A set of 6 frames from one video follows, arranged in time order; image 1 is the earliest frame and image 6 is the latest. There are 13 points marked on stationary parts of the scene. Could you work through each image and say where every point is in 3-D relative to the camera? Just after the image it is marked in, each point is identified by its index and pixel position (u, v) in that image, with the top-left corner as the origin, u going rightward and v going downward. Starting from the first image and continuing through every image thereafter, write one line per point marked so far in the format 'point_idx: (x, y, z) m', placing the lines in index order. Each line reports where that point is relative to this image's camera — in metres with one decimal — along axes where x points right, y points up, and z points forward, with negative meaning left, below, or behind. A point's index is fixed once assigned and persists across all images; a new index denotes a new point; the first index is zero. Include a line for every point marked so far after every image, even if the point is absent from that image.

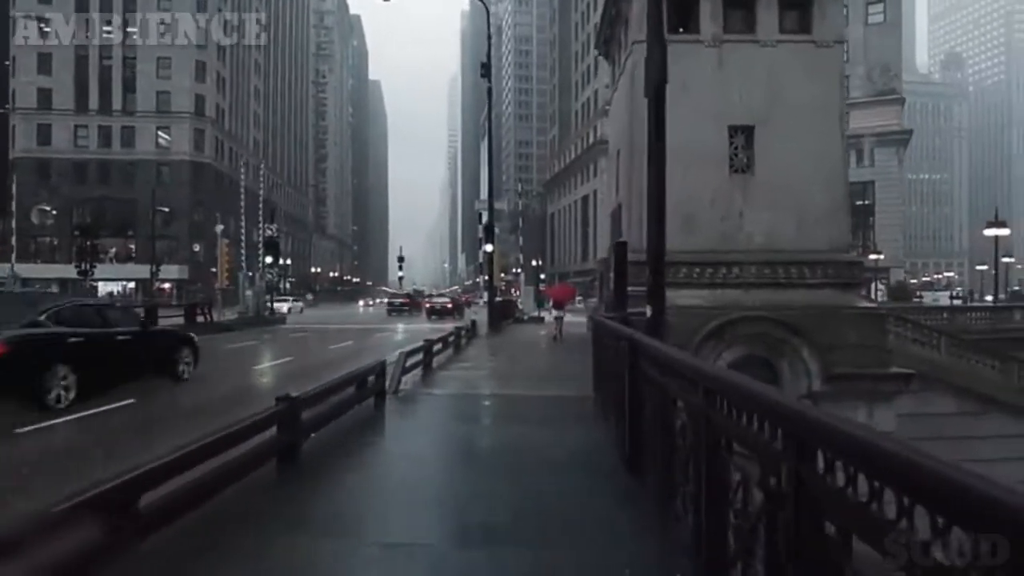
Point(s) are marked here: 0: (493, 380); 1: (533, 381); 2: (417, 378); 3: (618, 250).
0: (-0.4, -2.3, +16.2) m
1: (+0.5, -2.3, +16.1) m
2: (-2.3, -2.3, +16.3) m
3: (+2.3, +0.8, +13.9) m
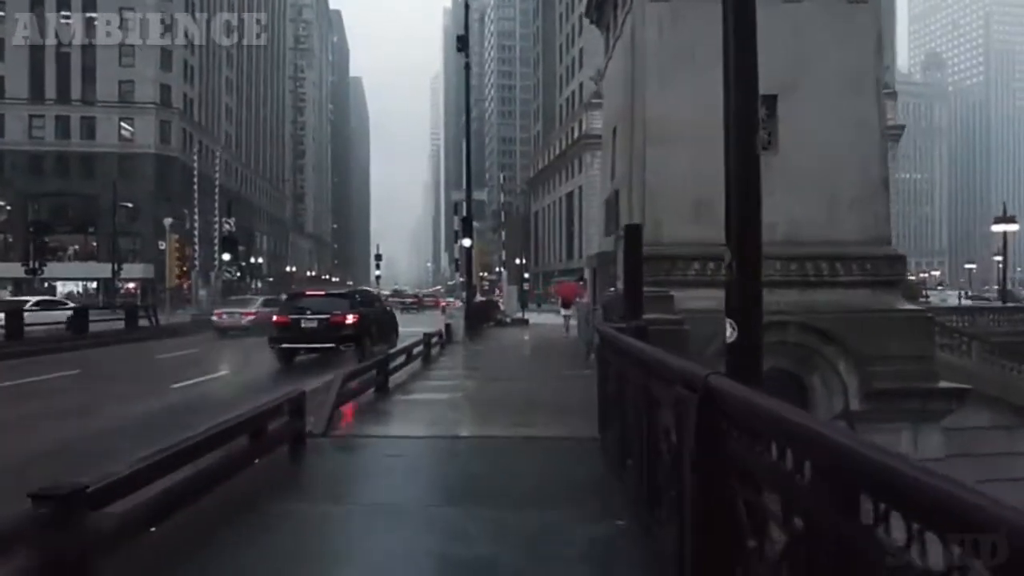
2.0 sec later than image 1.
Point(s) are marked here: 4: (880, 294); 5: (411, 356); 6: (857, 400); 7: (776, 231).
0: (-0.9, -2.3, +12.5) m
1: (+0.1, -2.3, +12.4) m
2: (-2.8, -2.3, +12.6) m
3: (+1.9, +0.8, +10.3) m
4: (+10.5, -0.2, +19.0) m
5: (-2.8, -1.9, +18.3) m
6: (+9.3, -3.0, +17.8) m
7: (+7.6, +1.6, +19.1) m
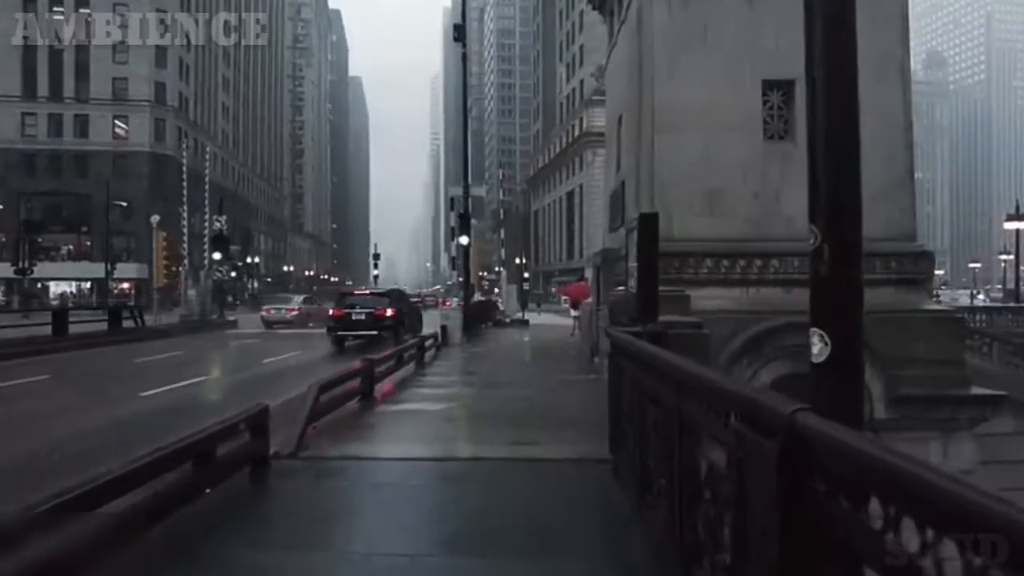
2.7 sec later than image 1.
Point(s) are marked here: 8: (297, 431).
0: (-0.9, -2.3, +11.2) m
1: (+0.1, -2.2, +11.1) m
2: (-2.8, -2.2, +11.3) m
3: (+1.8, +0.8, +9.0) m
4: (+10.5, -0.2, +17.7) m
5: (-2.8, -1.8, +17.0) m
6: (+9.3, -3.0, +16.6) m
7: (+7.6, +1.7, +17.8) m
8: (-3.1, -2.0, +9.4) m
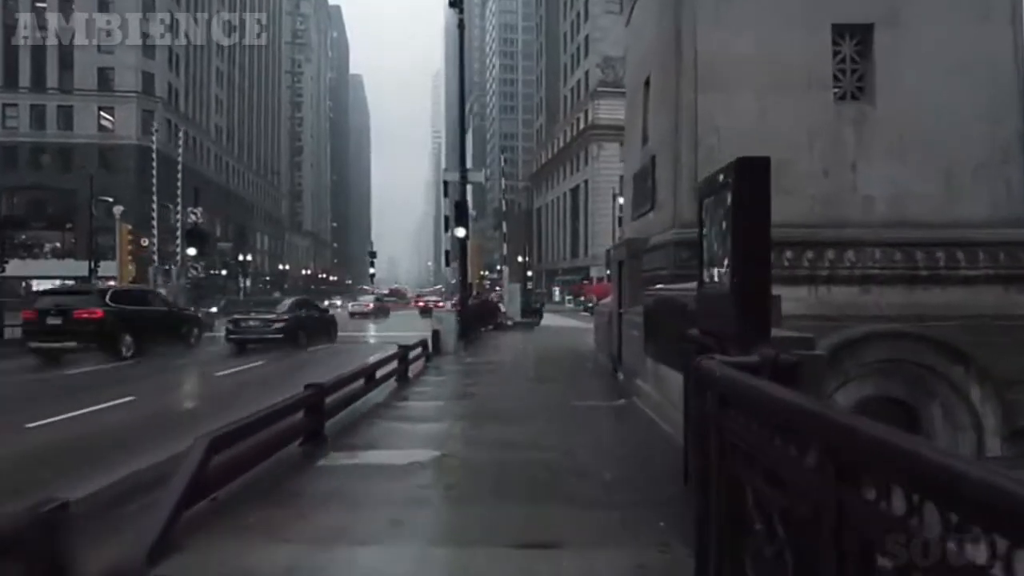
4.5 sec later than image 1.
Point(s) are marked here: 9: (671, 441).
0: (-0.8, -2.2, +7.5) m
1: (+0.1, -2.2, +7.4) m
2: (-2.8, -2.2, +7.6) m
3: (+1.9, +0.8, +5.3) m
4: (+10.6, -0.1, +14.0) m
5: (-2.7, -1.8, +13.3) m
6: (+9.4, -3.0, +12.8) m
7: (+7.7, +1.7, +14.1) m
8: (-3.0, -2.0, +5.7) m
9: (+2.3, -2.2, +9.6) m
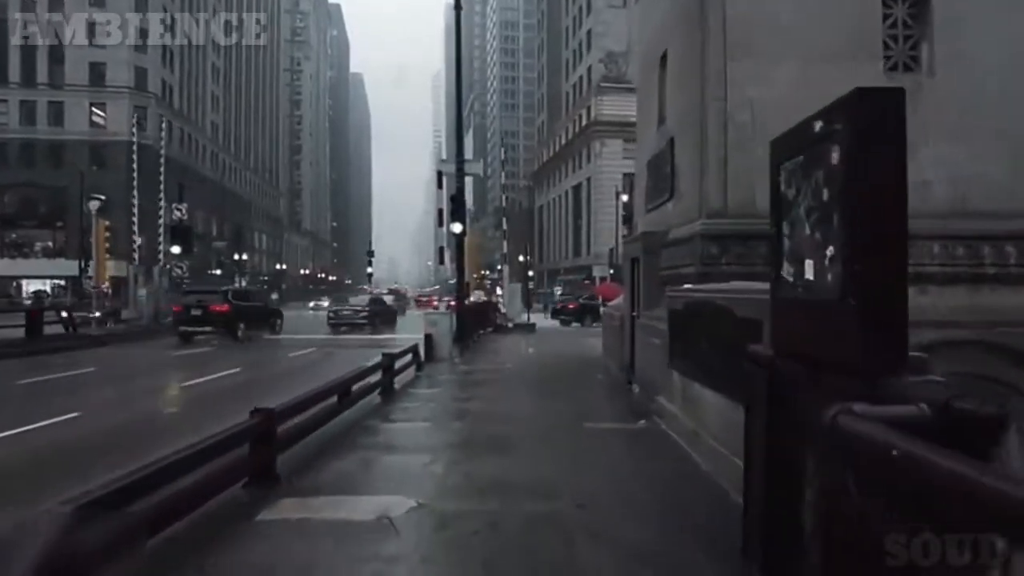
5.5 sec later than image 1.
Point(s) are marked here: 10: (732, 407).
0: (-0.9, -2.2, +5.5) m
1: (+0.1, -2.2, +5.5) m
2: (-2.8, -2.2, +5.6) m
3: (+1.9, +0.8, +3.4) m
4: (+10.6, -0.1, +12.0) m
5: (-2.7, -1.8, +11.4) m
6: (+9.4, -3.0, +10.9) m
7: (+7.7, +1.7, +12.2) m
8: (-3.0, -2.0, +3.8) m
9: (+2.3, -2.2, +7.6) m
10: (+2.5, -1.4, +7.6) m
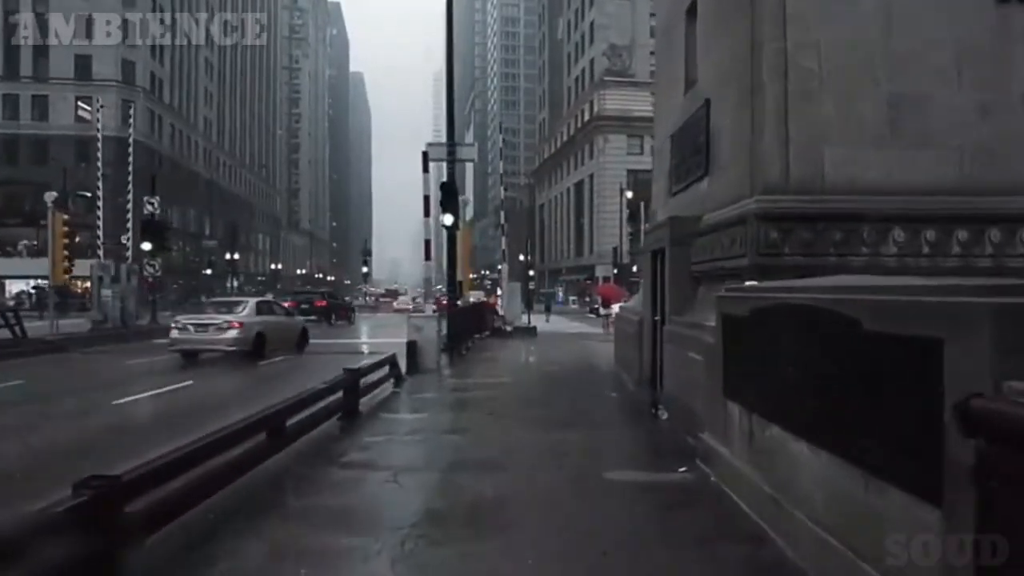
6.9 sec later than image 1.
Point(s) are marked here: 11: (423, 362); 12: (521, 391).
0: (-1.0, -2.2, +2.7) m
1: (0.0, -2.2, +2.6) m
2: (-2.9, -2.2, +2.8) m
3: (+1.8, +0.9, +0.5) m
4: (+10.5, -0.1, +9.2) m
5: (-2.8, -1.8, +8.5) m
6: (+9.3, -2.9, +8.0) m
7: (+7.6, +1.7, +9.3) m
8: (-3.1, -2.0, +1.0) m
9: (+2.2, -2.2, +4.8) m
10: (+2.4, -1.3, +4.8) m
11: (-2.5, -2.0, +18.2) m
12: (+0.2, -2.2, +14.4) m
